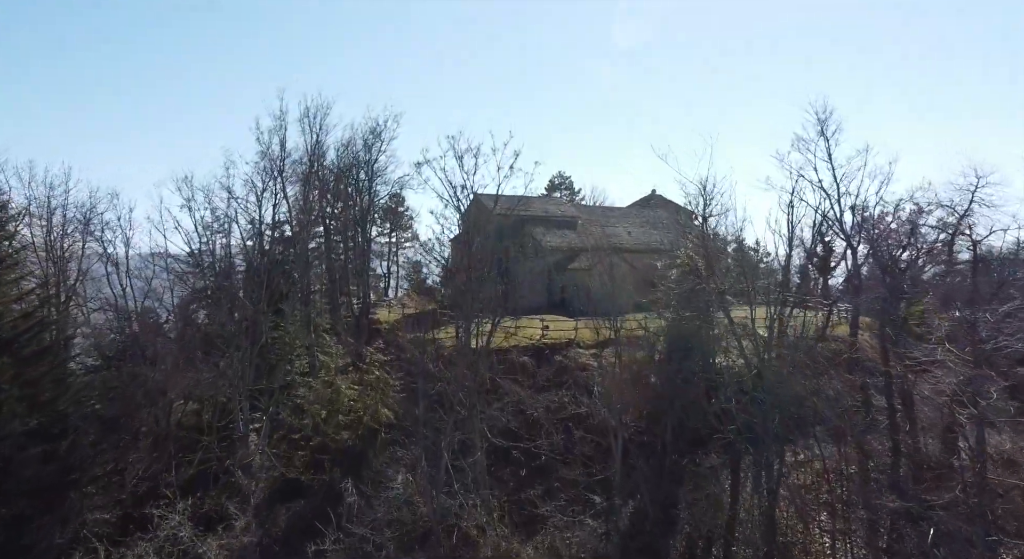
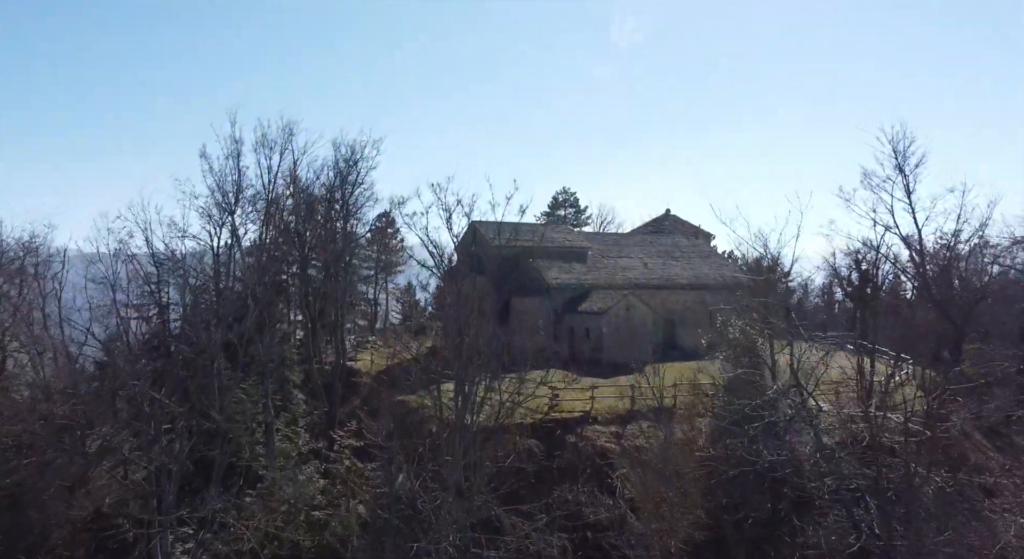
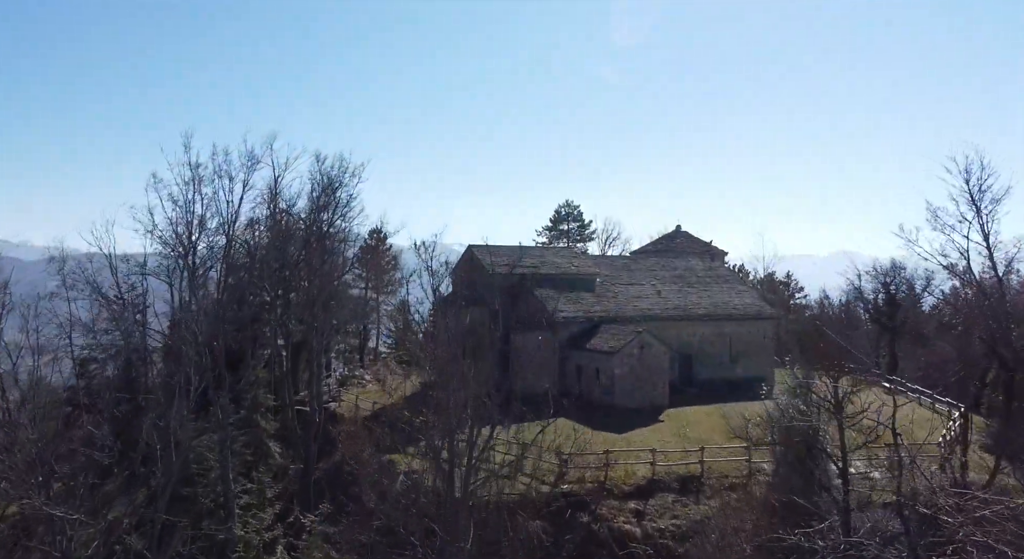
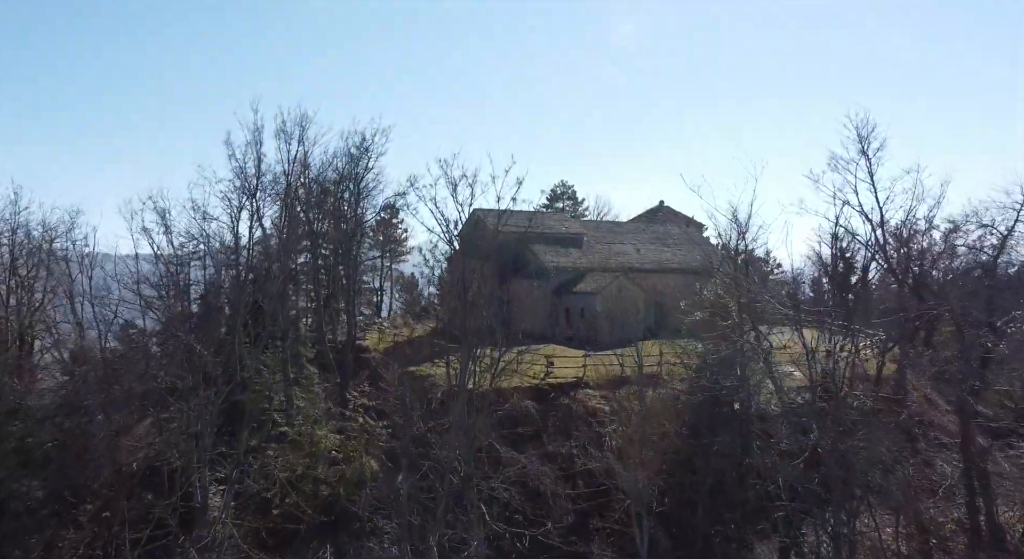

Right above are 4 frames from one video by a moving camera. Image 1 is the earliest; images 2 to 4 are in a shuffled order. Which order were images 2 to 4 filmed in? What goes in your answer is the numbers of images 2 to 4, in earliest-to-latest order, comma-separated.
4, 2, 3
